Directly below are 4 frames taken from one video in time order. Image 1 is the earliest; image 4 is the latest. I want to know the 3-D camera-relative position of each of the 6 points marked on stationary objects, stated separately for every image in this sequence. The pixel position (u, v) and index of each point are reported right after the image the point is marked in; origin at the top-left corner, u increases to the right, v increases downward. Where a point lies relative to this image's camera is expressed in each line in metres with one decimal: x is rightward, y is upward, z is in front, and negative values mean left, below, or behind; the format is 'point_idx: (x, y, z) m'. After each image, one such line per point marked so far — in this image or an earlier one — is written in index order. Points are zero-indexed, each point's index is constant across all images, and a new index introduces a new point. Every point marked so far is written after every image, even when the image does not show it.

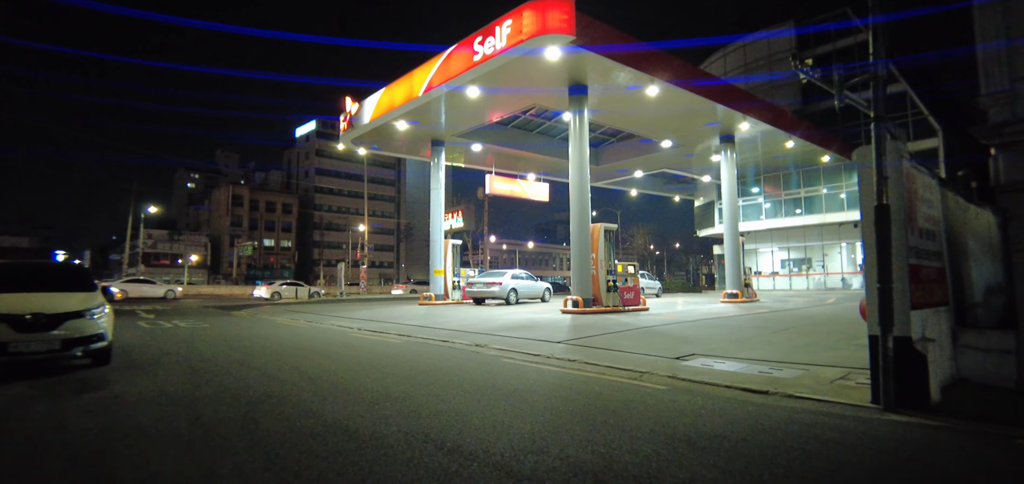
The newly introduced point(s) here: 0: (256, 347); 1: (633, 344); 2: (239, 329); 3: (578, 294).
0: (-4.2, -1.8, +9.1) m
1: (+2.0, -1.7, +9.2) m
2: (-6.4, -2.0, +13.0) m
3: (+1.8, -1.5, +15.5) m
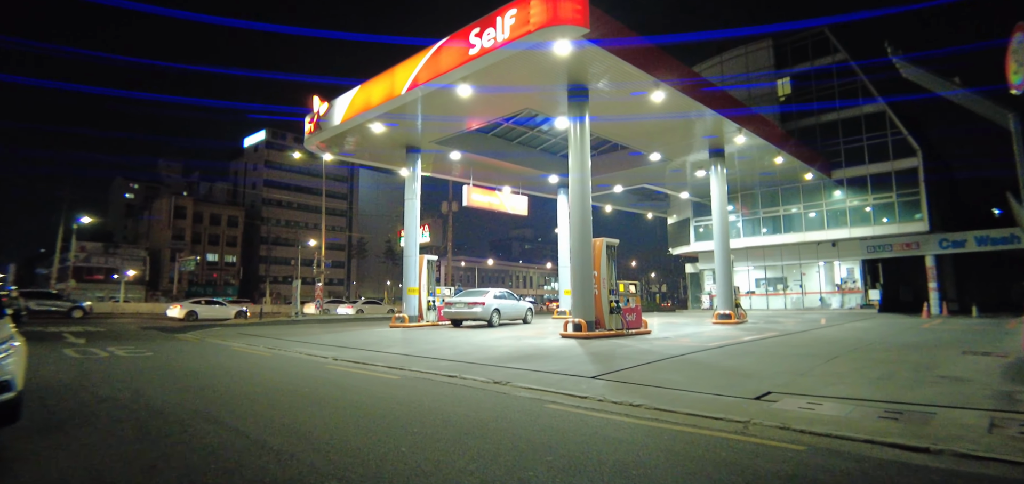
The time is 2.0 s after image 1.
0: (-3.7, -1.9, +7.1) m
1: (+2.4, -1.9, +7.7) m
2: (-6.3, -2.3, +10.8) m
3: (+1.7, -1.9, +14.0) m
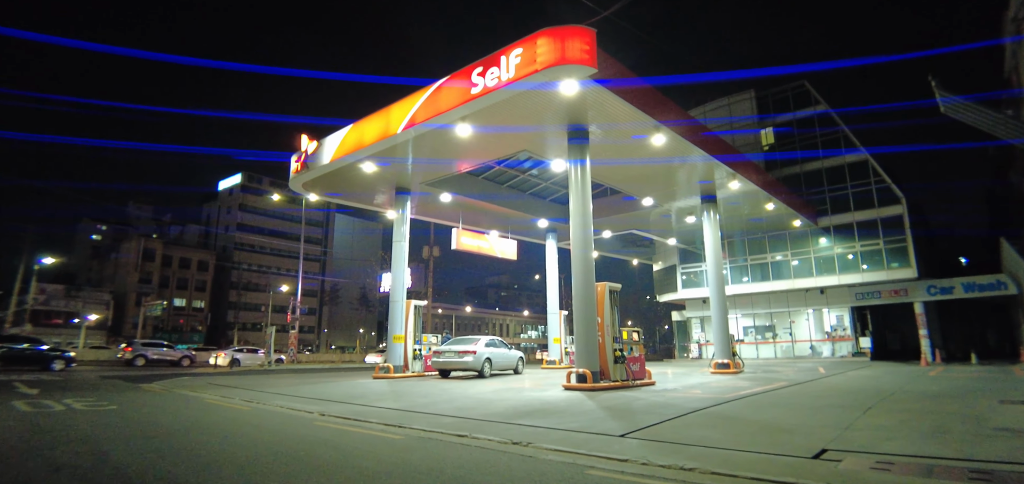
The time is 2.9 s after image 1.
0: (-3.4, -2.4, +6.1) m
1: (+2.7, -2.5, +7.0) m
2: (-6.1, -3.0, +9.7) m
3: (+1.7, -3.0, +13.2) m
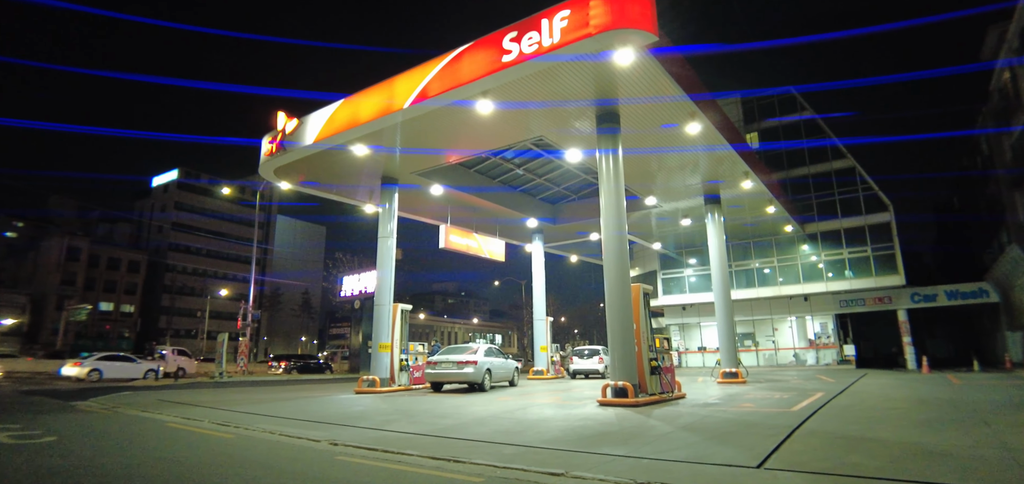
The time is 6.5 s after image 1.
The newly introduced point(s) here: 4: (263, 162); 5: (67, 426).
0: (-2.1, -2.1, +4.1) m
1: (+3.9, -2.3, +5.6) m
2: (-5.2, -2.7, +7.3) m
3: (+2.3, -2.9, +11.6) m
4: (-7.2, +2.3, +16.2) m
5: (-7.6, -3.2, +9.5) m
